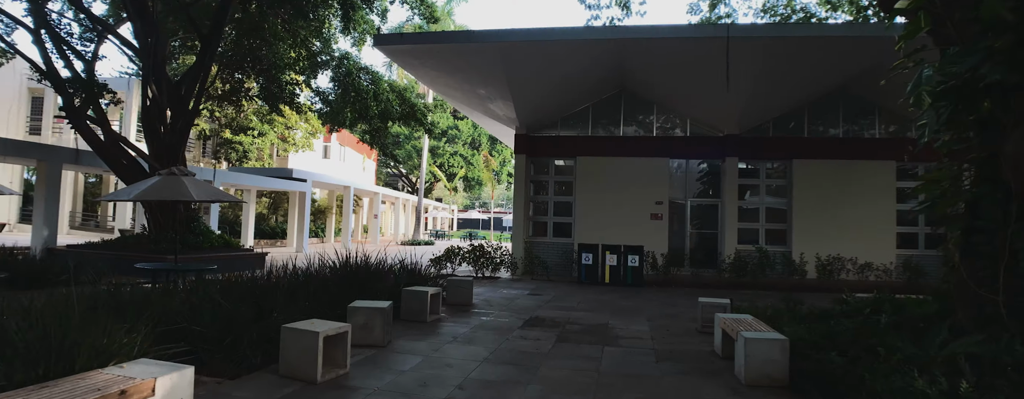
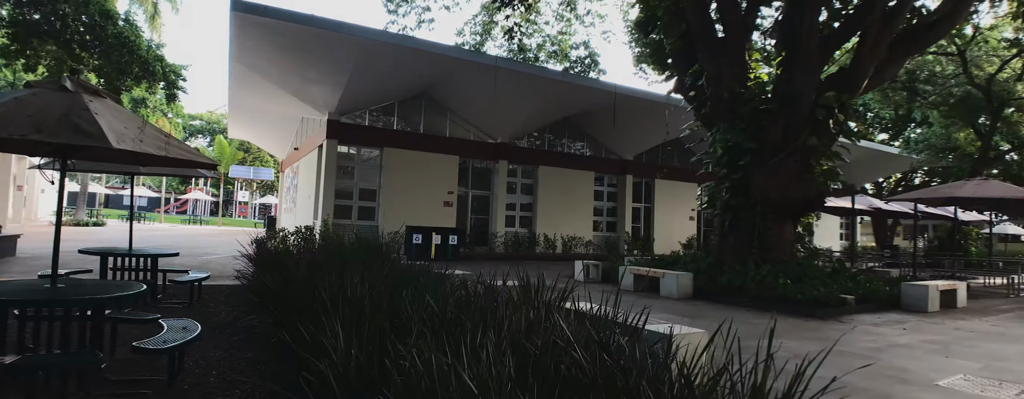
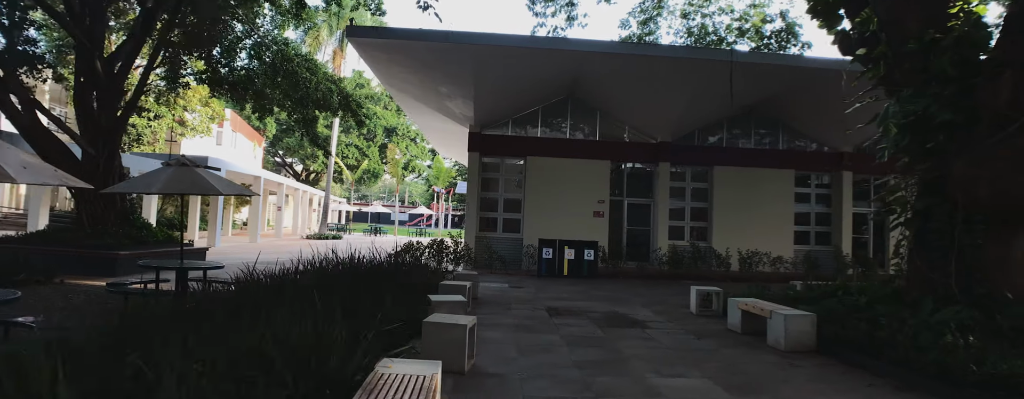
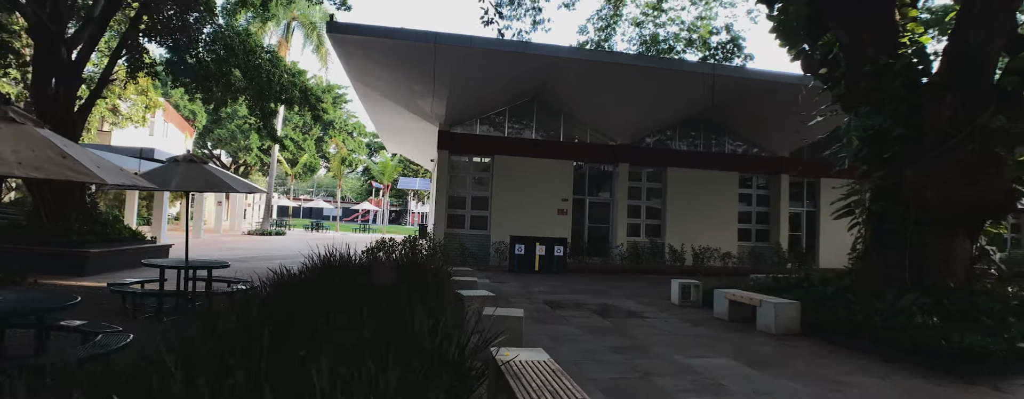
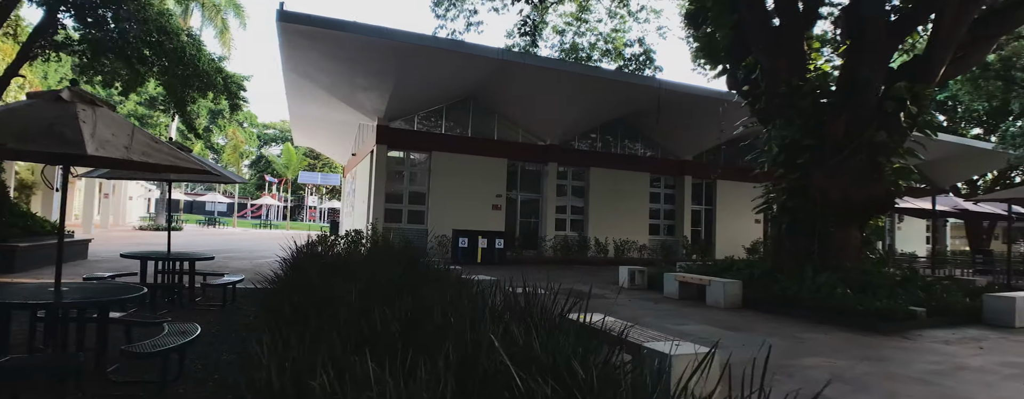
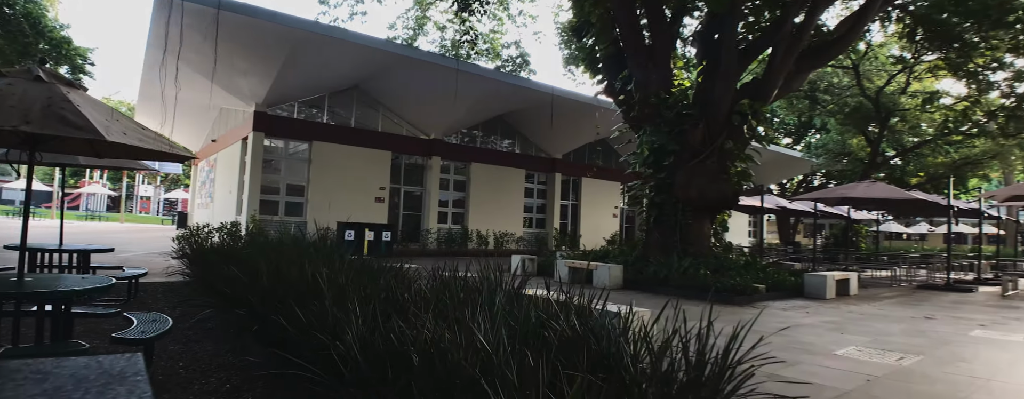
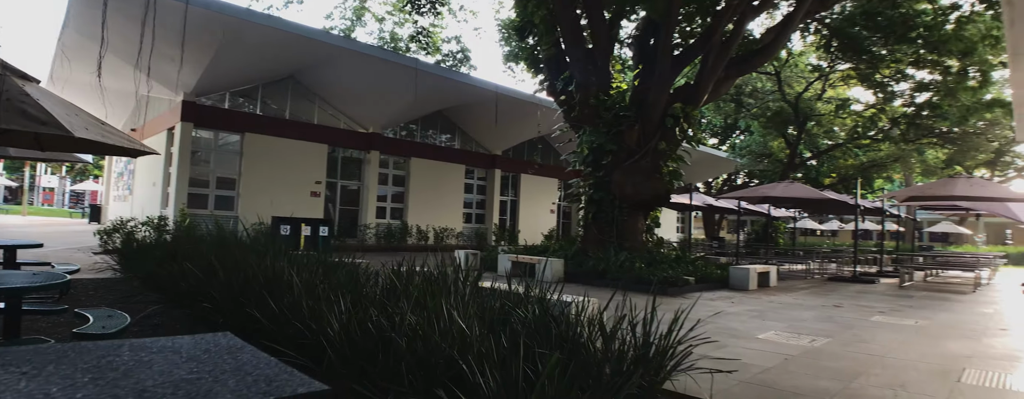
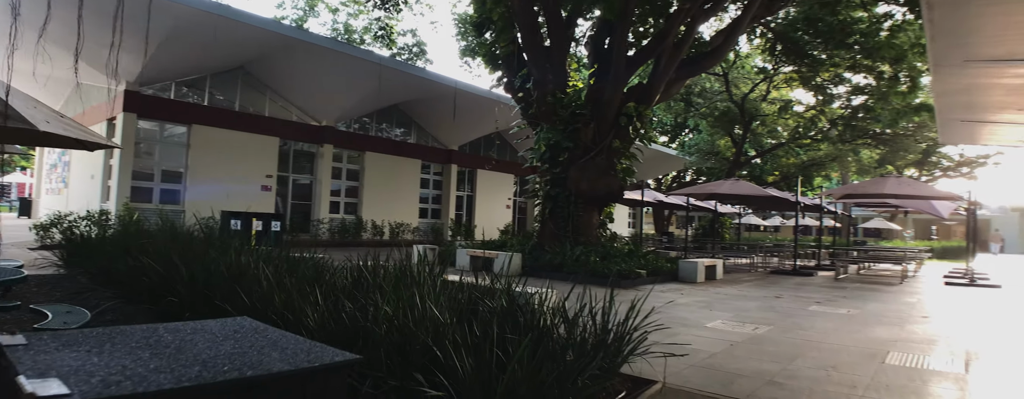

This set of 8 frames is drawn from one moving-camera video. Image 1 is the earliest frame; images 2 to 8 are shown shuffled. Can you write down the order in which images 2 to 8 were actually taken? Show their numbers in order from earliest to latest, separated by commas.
3, 4, 5, 2, 6, 7, 8
